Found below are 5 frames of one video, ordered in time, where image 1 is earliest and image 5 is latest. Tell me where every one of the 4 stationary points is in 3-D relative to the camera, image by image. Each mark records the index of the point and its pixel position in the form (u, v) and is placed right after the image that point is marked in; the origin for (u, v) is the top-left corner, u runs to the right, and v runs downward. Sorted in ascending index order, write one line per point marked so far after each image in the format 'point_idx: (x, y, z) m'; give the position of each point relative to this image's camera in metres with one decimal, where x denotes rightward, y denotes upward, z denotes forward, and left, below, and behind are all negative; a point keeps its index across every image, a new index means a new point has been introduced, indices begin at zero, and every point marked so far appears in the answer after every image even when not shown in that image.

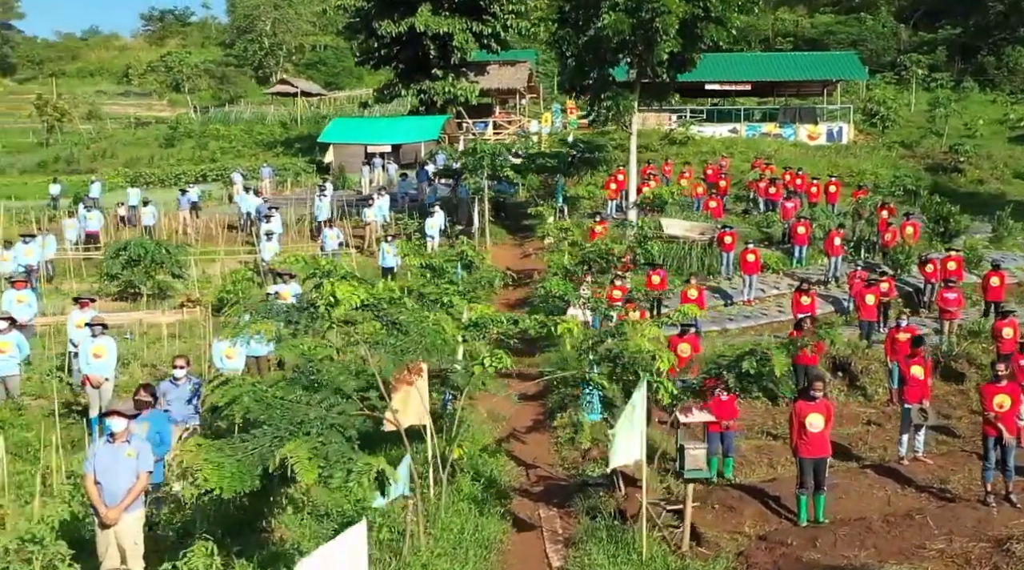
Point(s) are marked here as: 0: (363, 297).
0: (-1.3, -0.1, +9.6) m
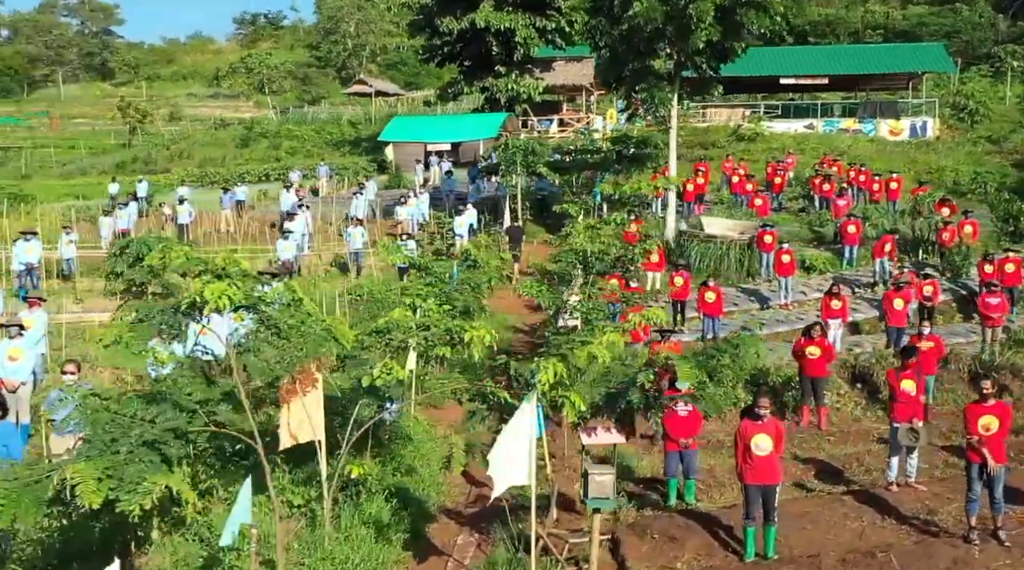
0: (-2.1, -0.1, +8.7) m
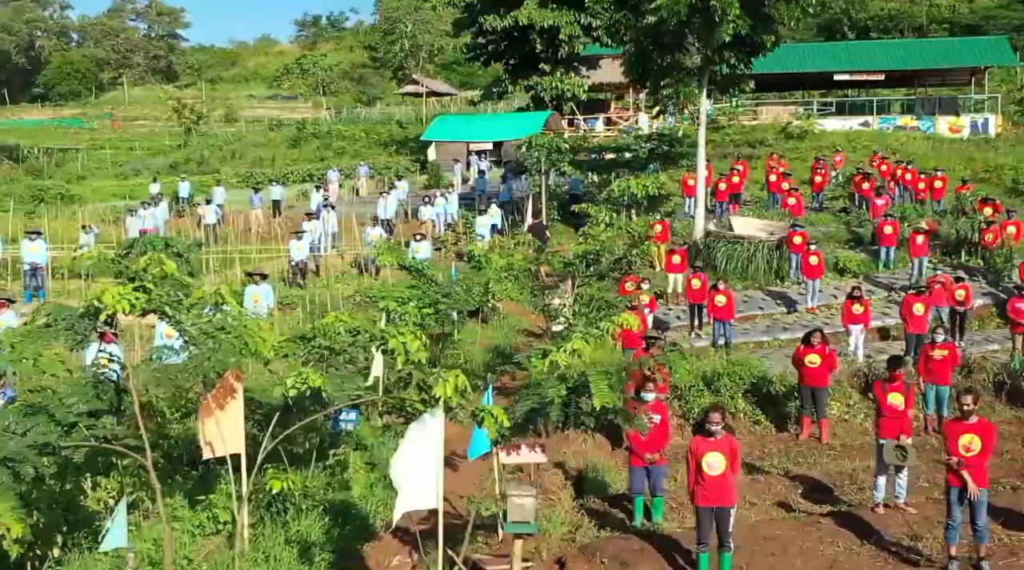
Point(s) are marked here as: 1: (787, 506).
0: (-2.6, -0.1, +8.2) m
1: (+2.5, -2.0, +10.6) m
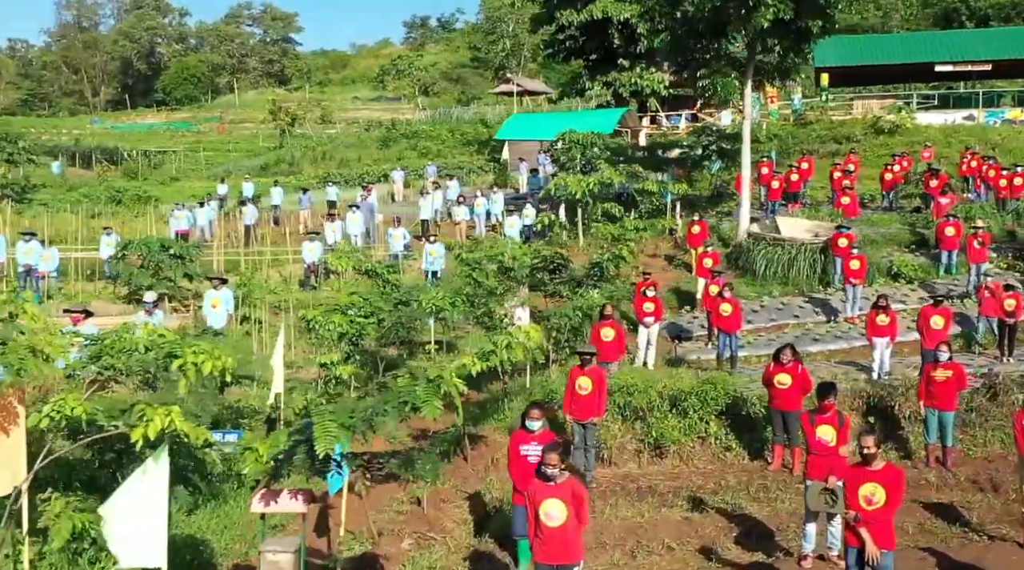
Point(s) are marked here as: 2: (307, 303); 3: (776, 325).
0: (-3.8, -0.2, +7.3) m
1: (+1.6, -2.1, +9.1) m
2: (-3.2, -0.3, +18.3) m
3: (+4.4, -0.7, +19.1) m
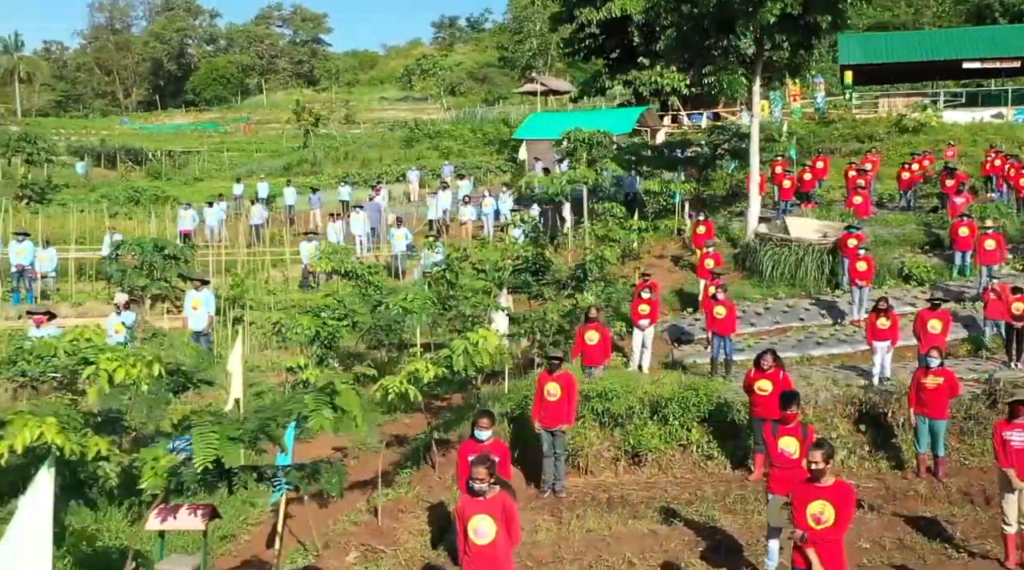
0: (-4.2, -0.2, +7.0) m
1: (+1.2, -2.1, +8.7) m
2: (-3.3, -0.3, +18.0) m
3: (+4.3, -0.7, +18.6) m
